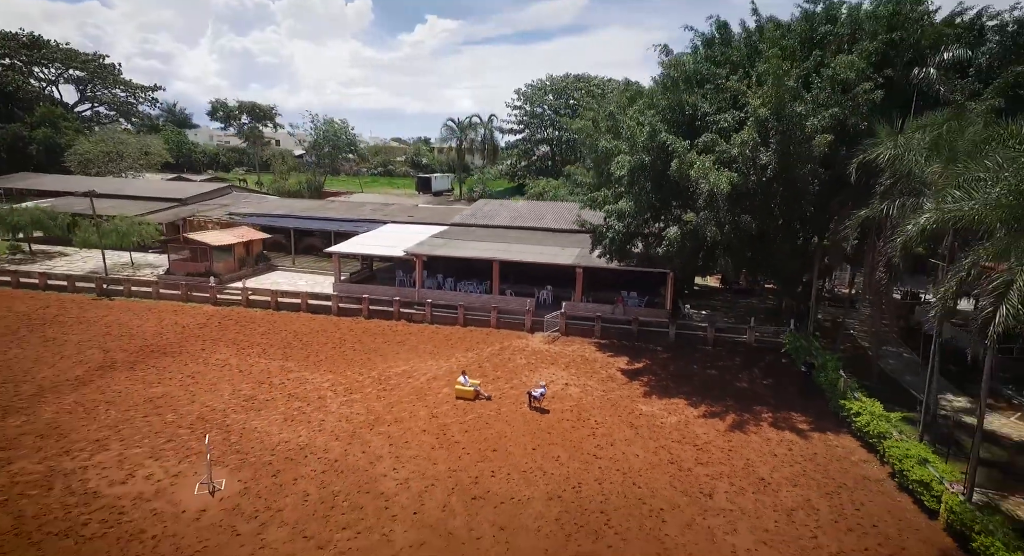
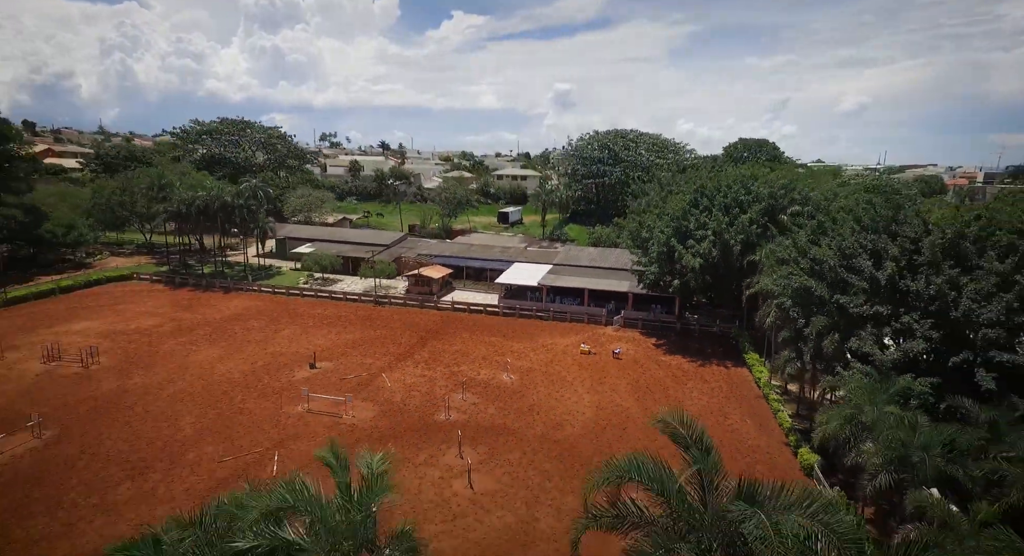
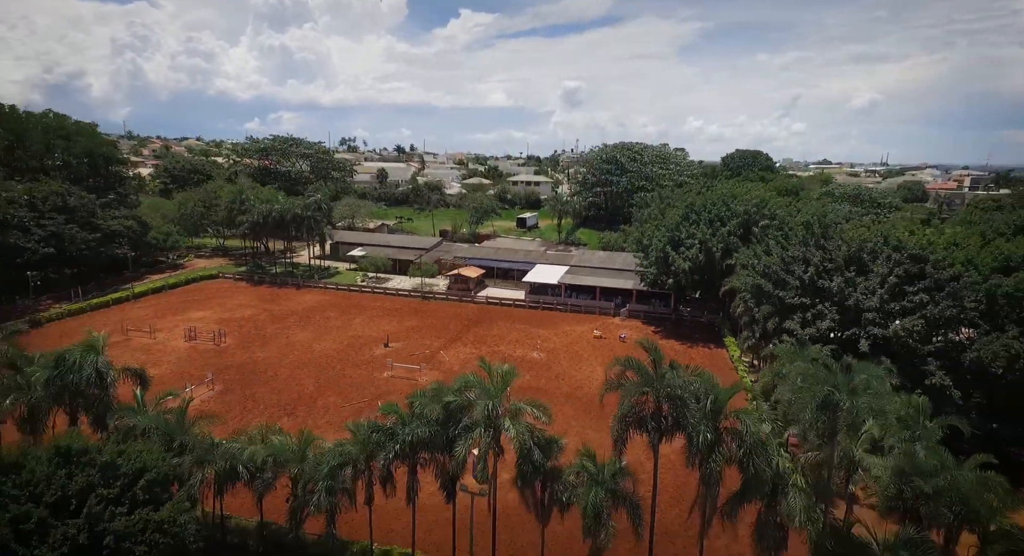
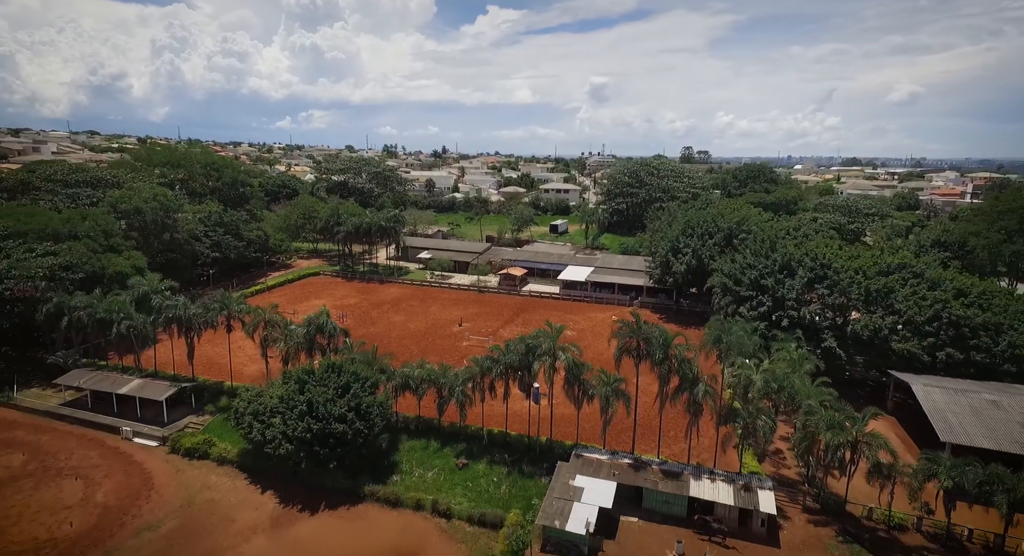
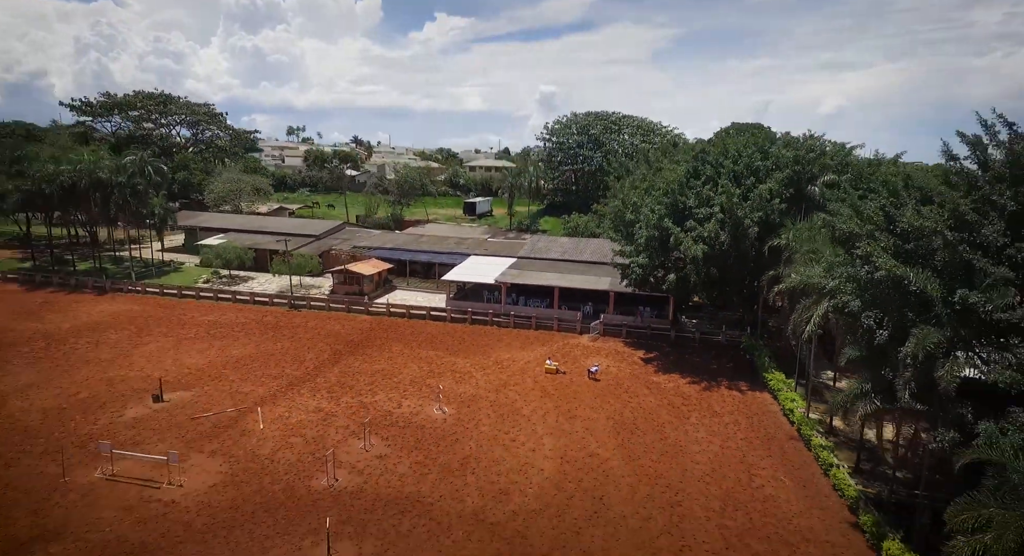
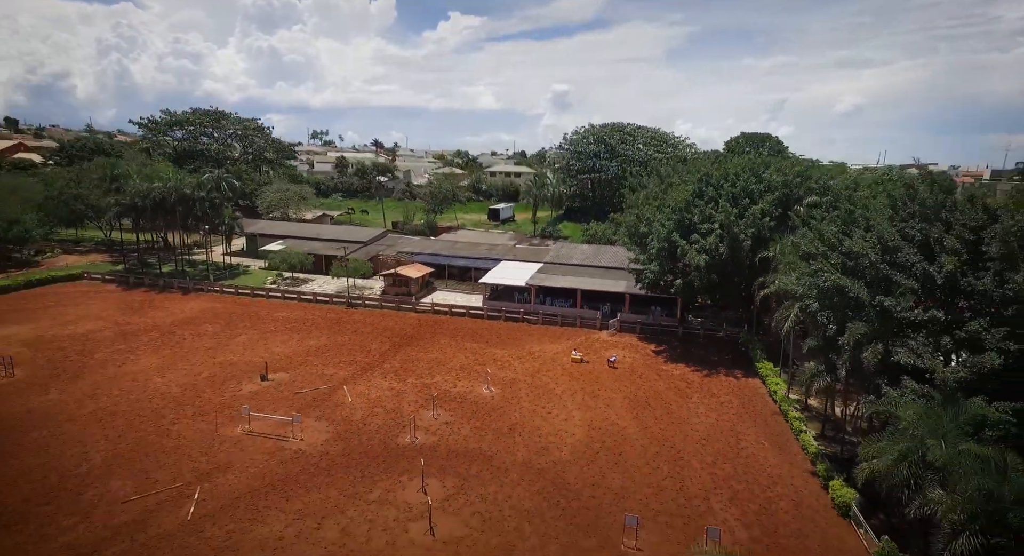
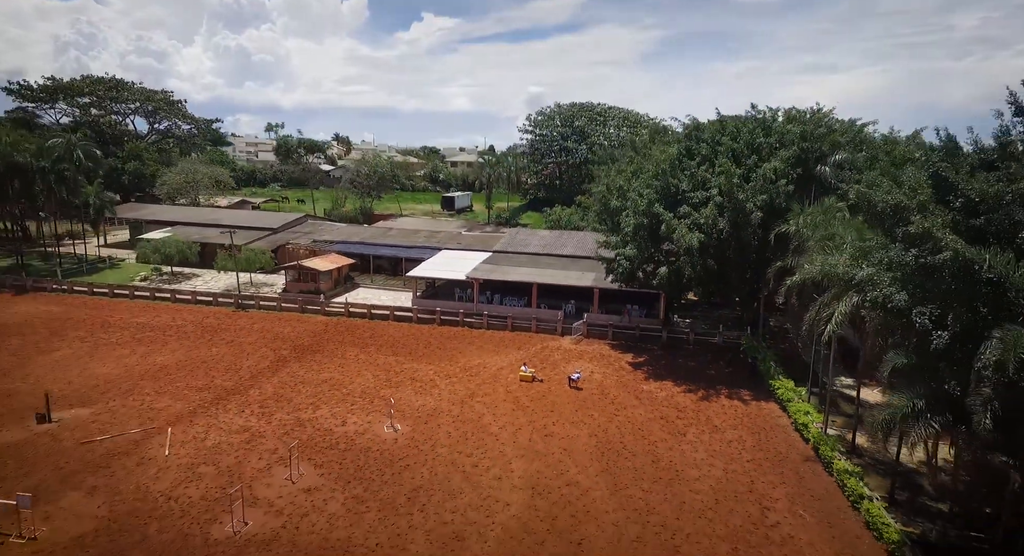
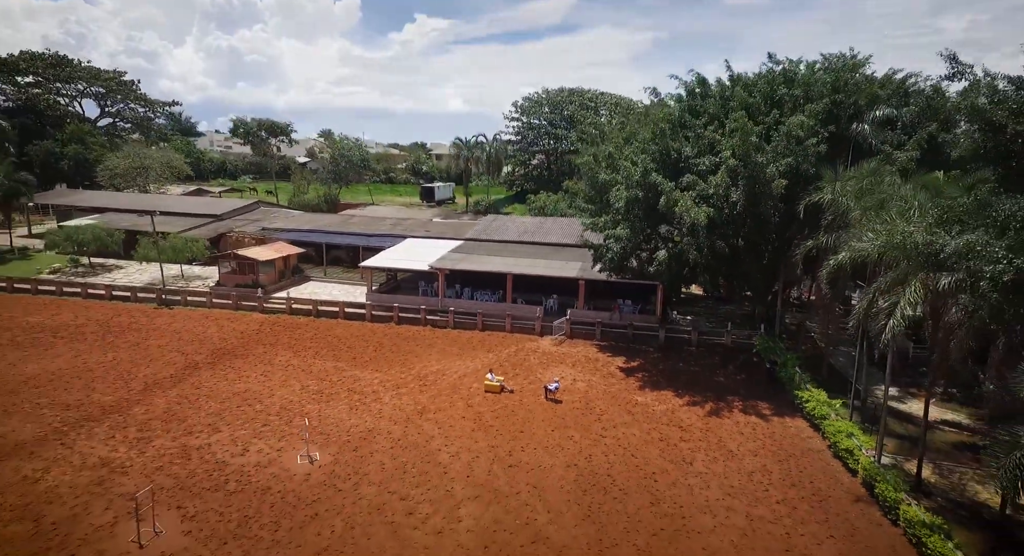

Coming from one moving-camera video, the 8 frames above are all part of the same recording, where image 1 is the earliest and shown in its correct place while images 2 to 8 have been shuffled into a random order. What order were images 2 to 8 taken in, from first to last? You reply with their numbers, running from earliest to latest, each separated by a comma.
8, 7, 5, 6, 2, 3, 4
